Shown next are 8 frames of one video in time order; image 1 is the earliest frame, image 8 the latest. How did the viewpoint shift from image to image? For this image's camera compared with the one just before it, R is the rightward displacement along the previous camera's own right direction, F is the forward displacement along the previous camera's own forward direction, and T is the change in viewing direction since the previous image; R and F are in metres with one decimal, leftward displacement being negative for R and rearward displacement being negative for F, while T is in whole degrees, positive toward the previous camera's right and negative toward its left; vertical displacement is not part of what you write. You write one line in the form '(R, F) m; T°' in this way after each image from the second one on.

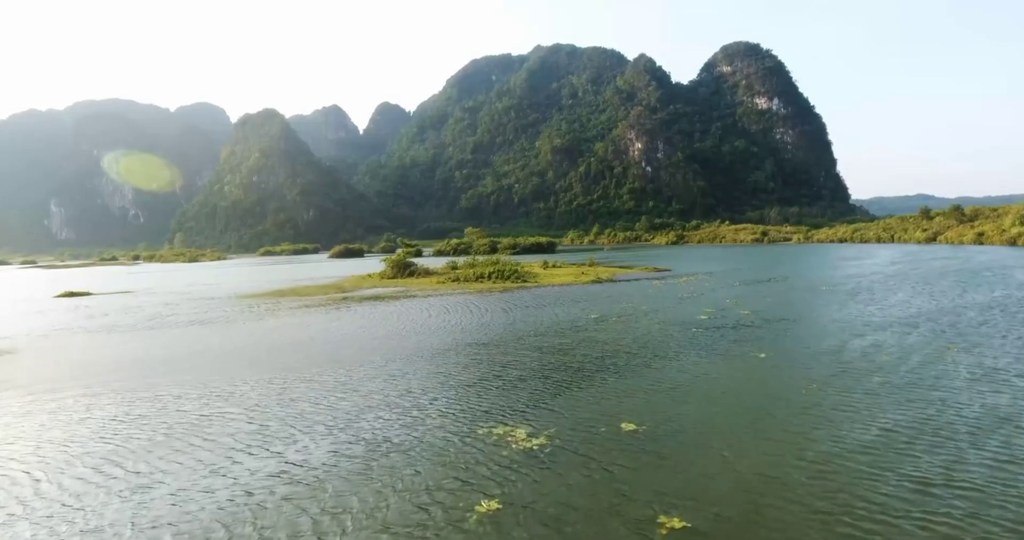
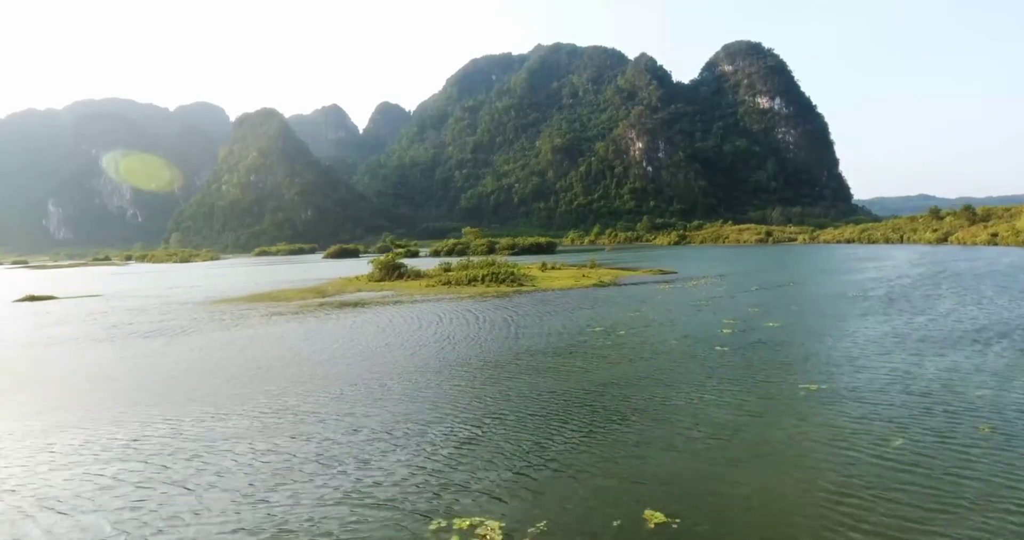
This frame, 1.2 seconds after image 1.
(+0.3, +3.6) m; 0°
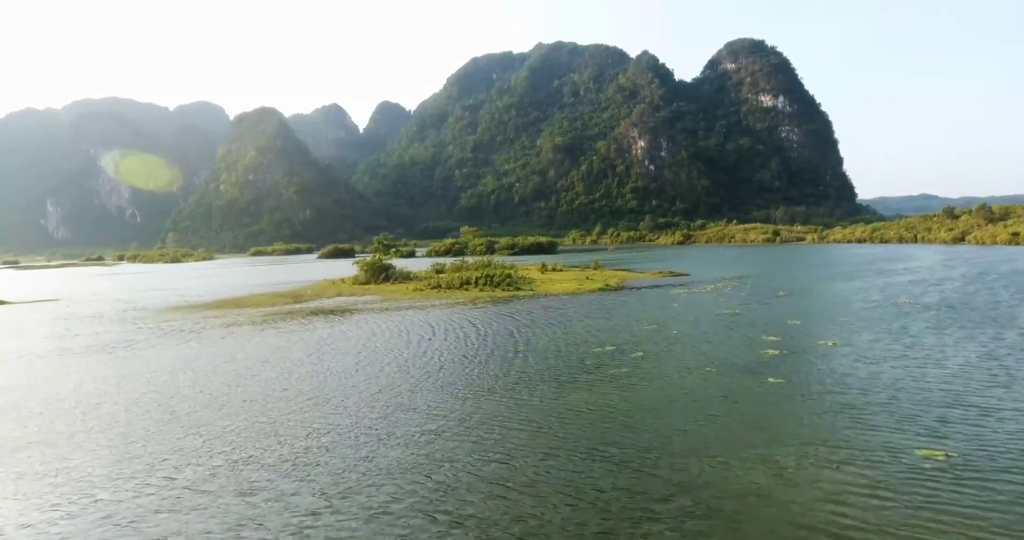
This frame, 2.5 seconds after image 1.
(+0.3, +4.4) m; 0°
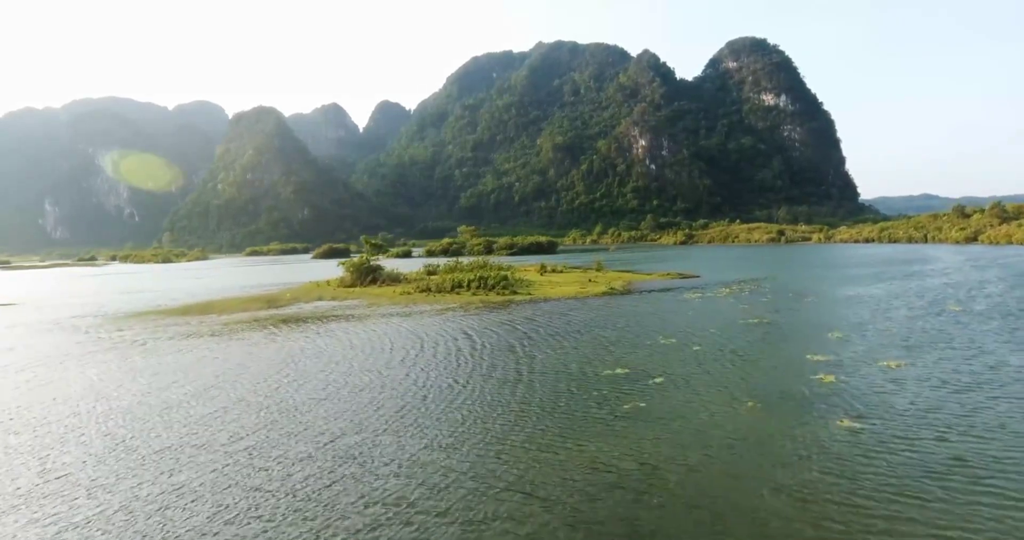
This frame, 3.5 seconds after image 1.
(+0.2, +3.4) m; 0°
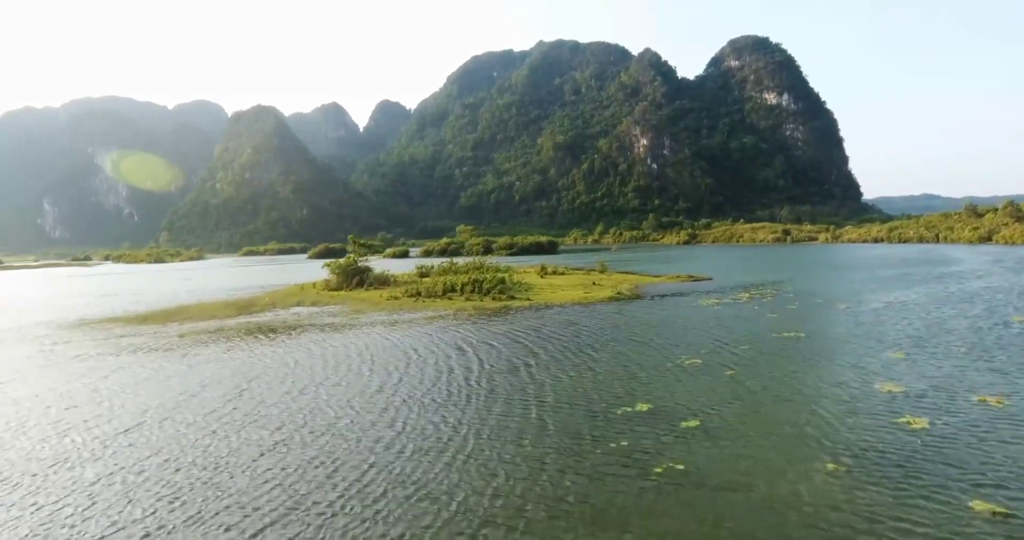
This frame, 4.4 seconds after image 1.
(+0.2, +3.2) m; 0°
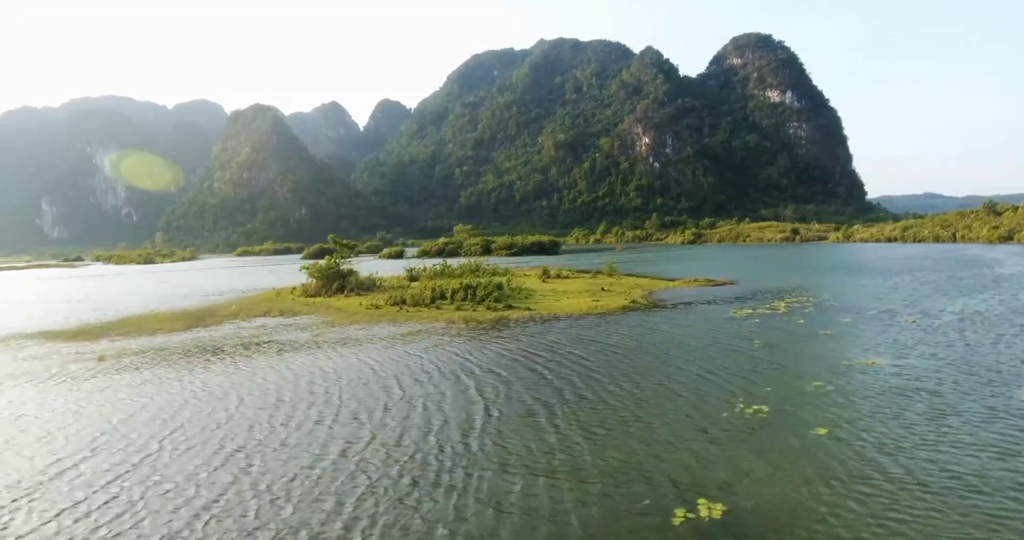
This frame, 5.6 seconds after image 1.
(+0.1, +4.5) m; 0°
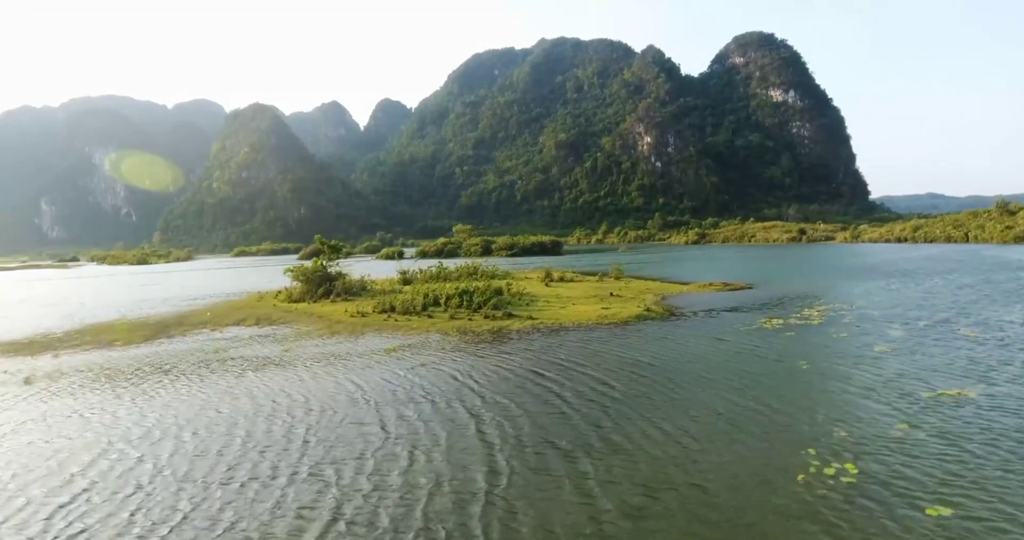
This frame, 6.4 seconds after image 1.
(0.0, +2.9) m; 0°
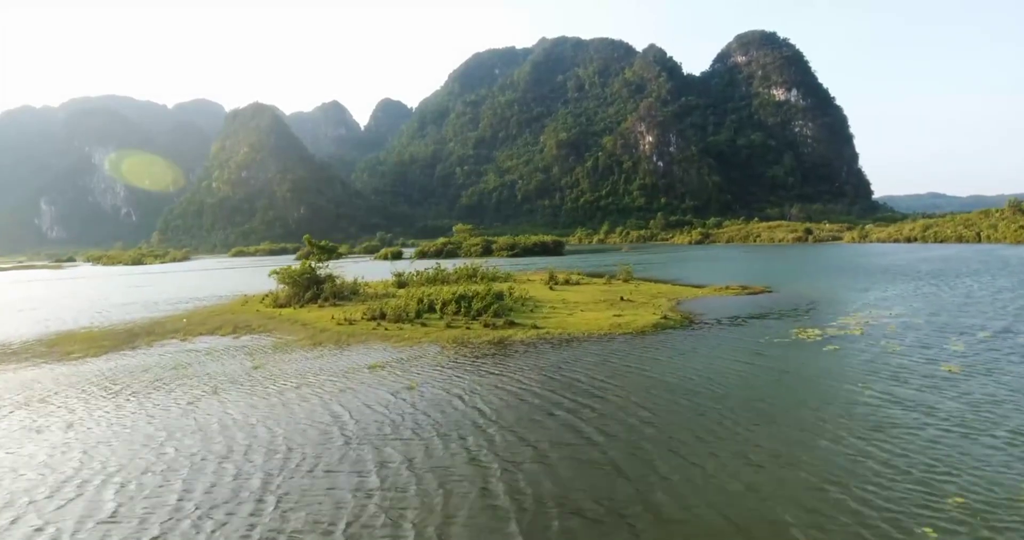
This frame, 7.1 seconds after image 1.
(-0.1, +2.5) m; 0°
